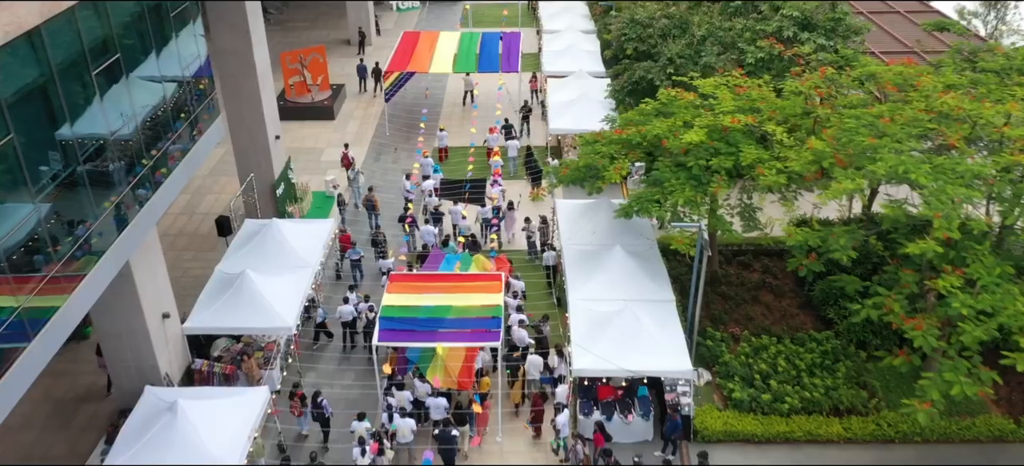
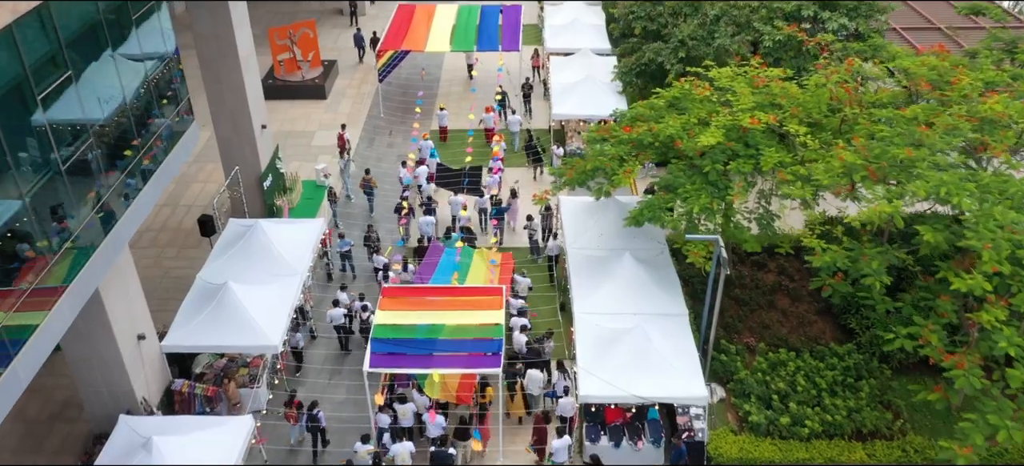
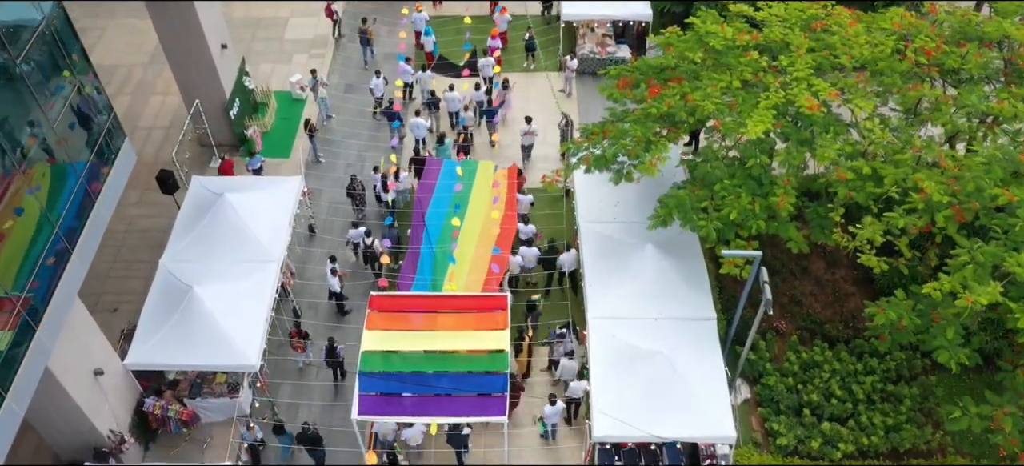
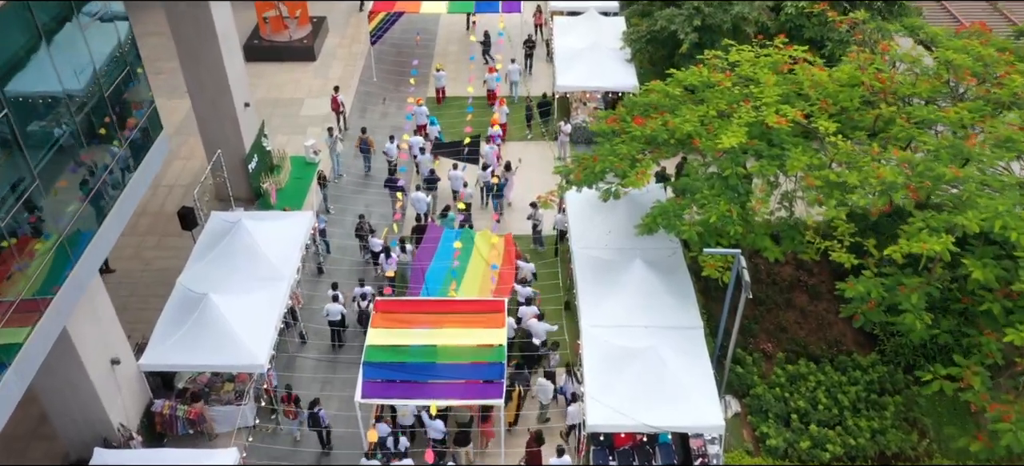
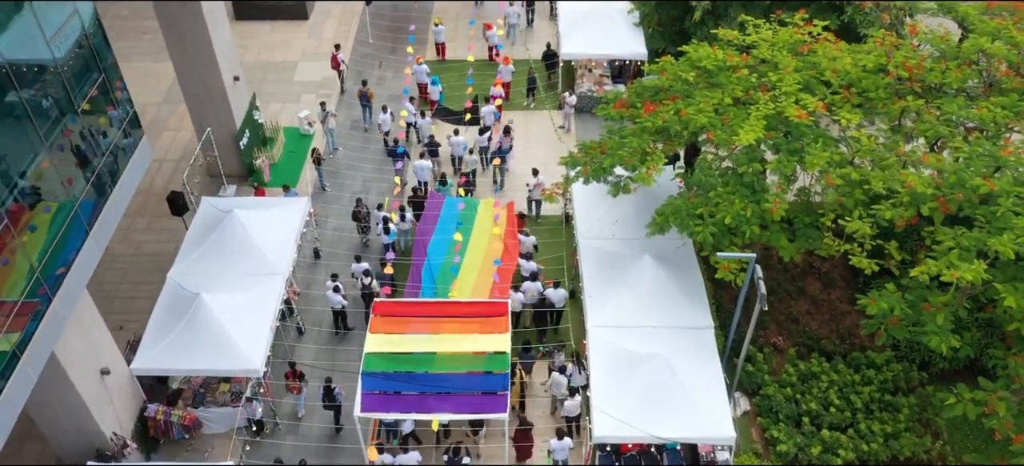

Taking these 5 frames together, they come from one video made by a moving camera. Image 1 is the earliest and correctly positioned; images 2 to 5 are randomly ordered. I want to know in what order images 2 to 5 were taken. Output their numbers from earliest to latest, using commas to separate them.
2, 4, 5, 3
